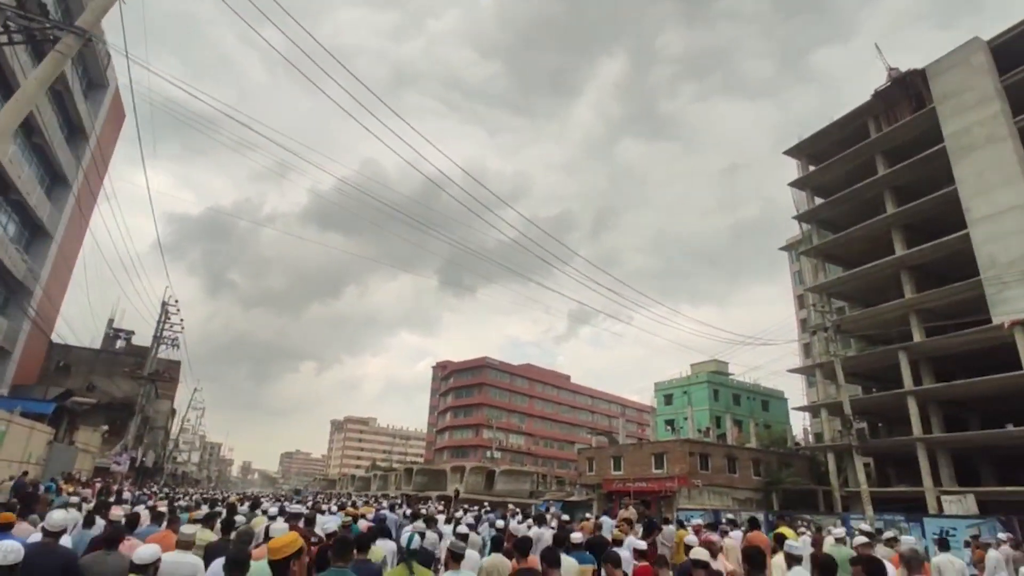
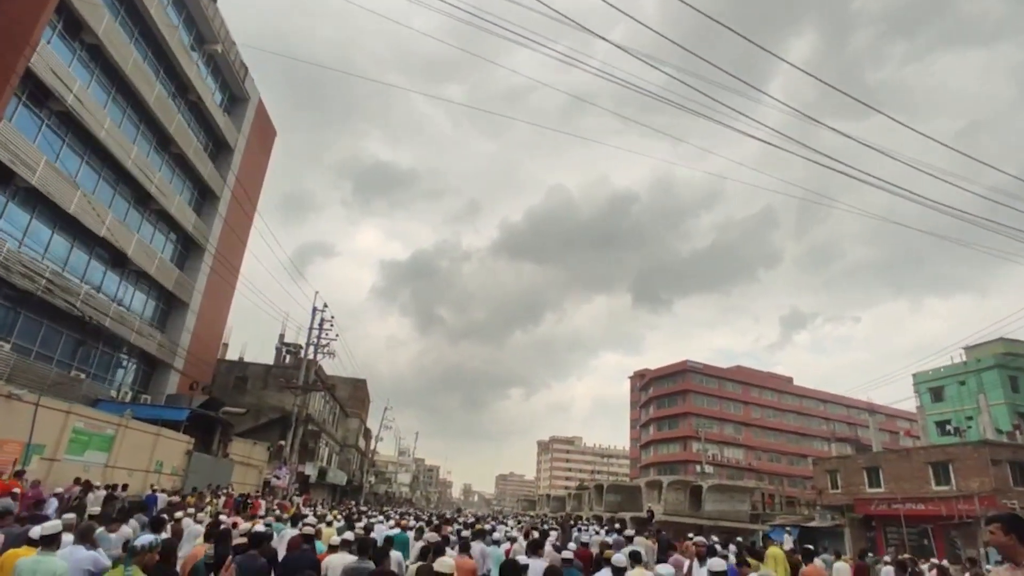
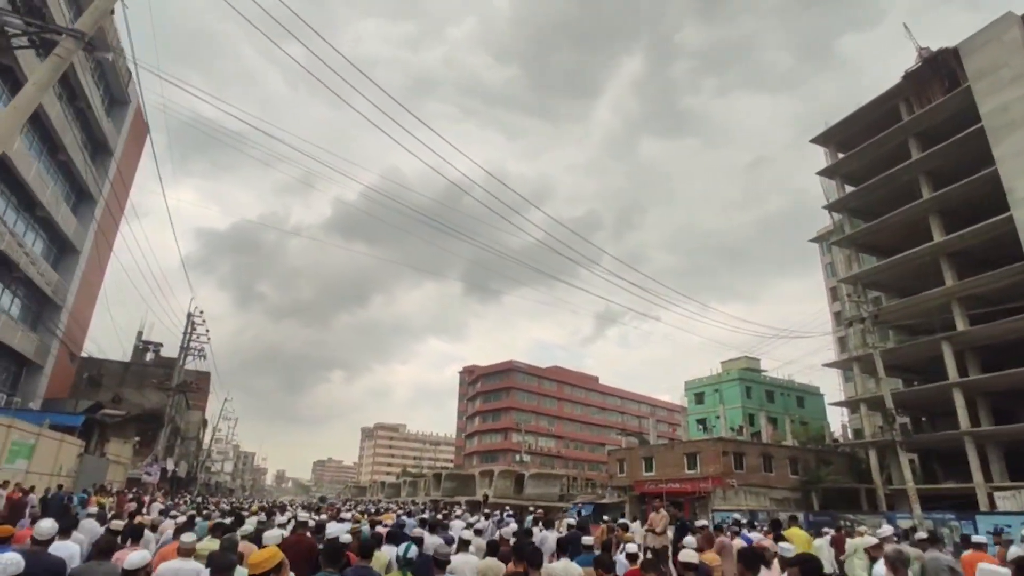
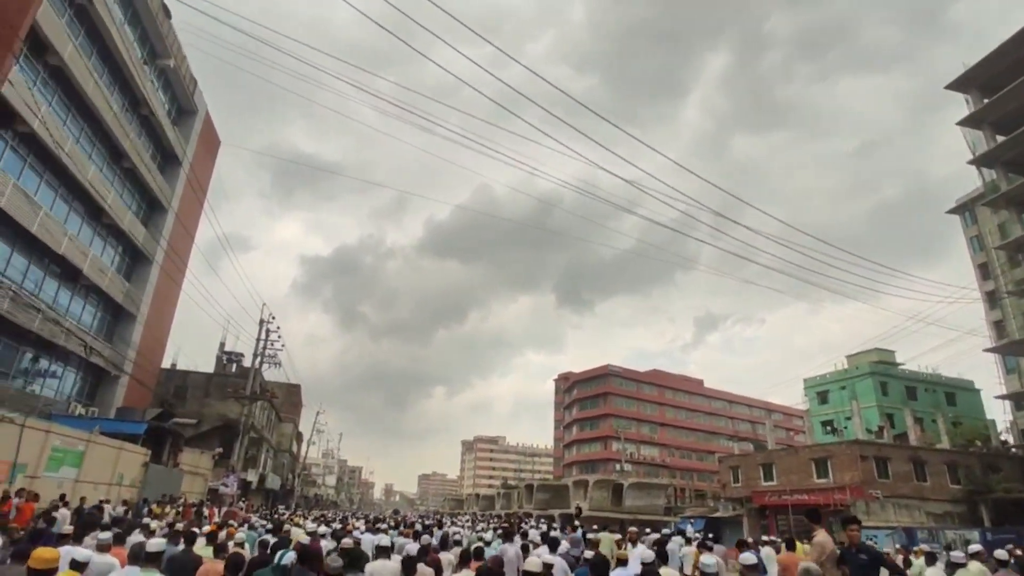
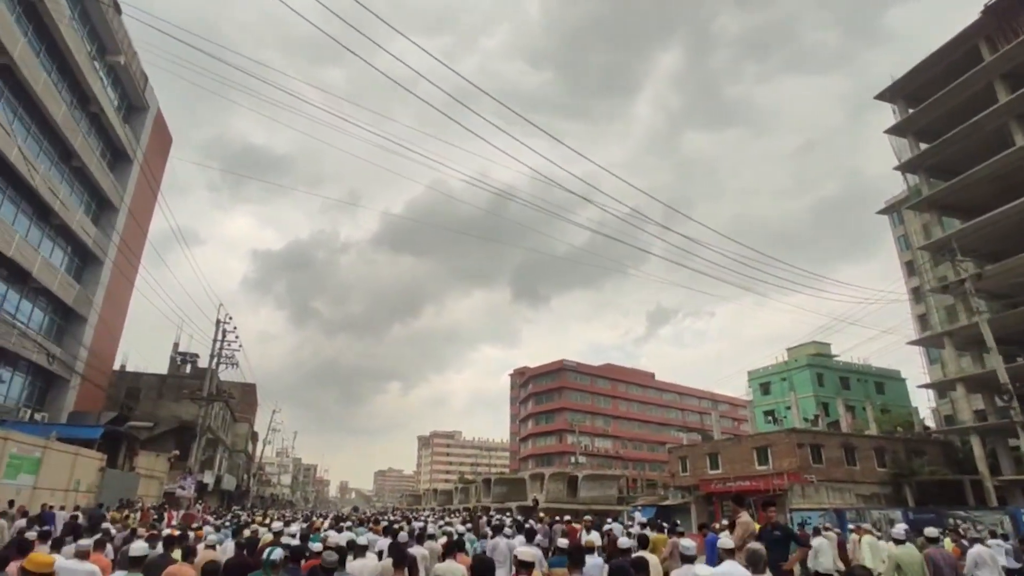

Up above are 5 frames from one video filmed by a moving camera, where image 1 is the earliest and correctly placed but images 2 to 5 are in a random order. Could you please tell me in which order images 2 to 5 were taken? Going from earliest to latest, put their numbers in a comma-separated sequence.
3, 5, 4, 2
